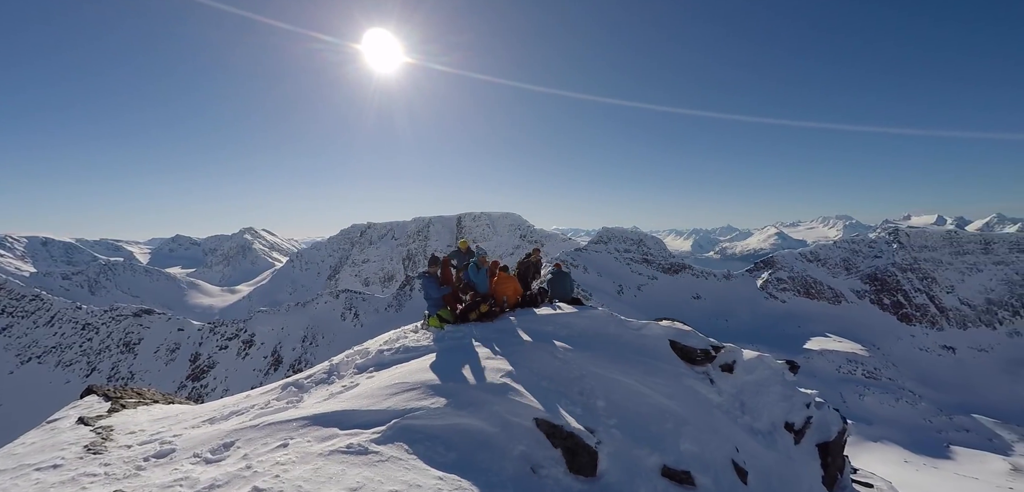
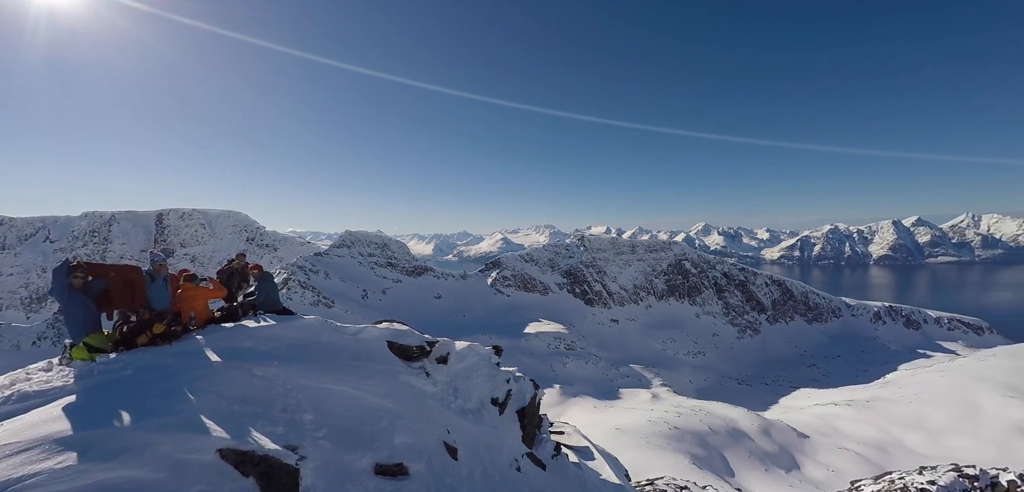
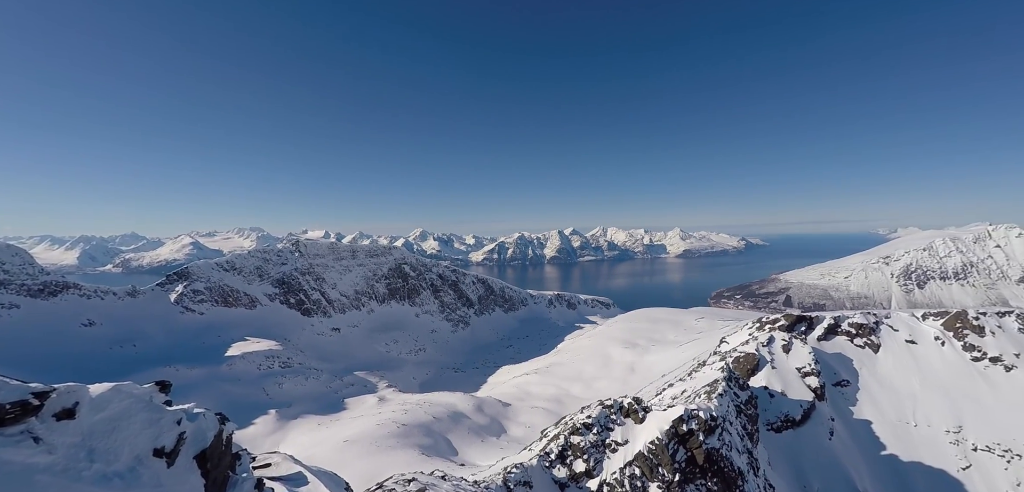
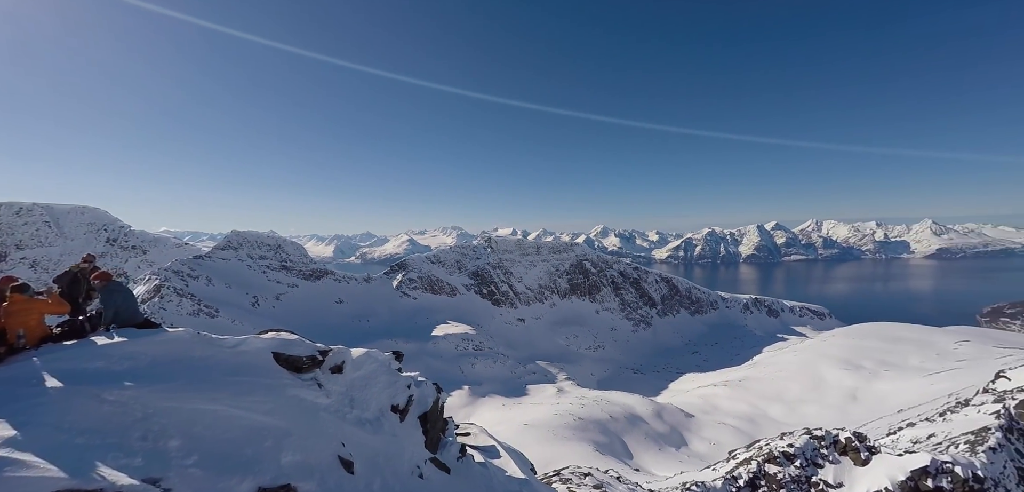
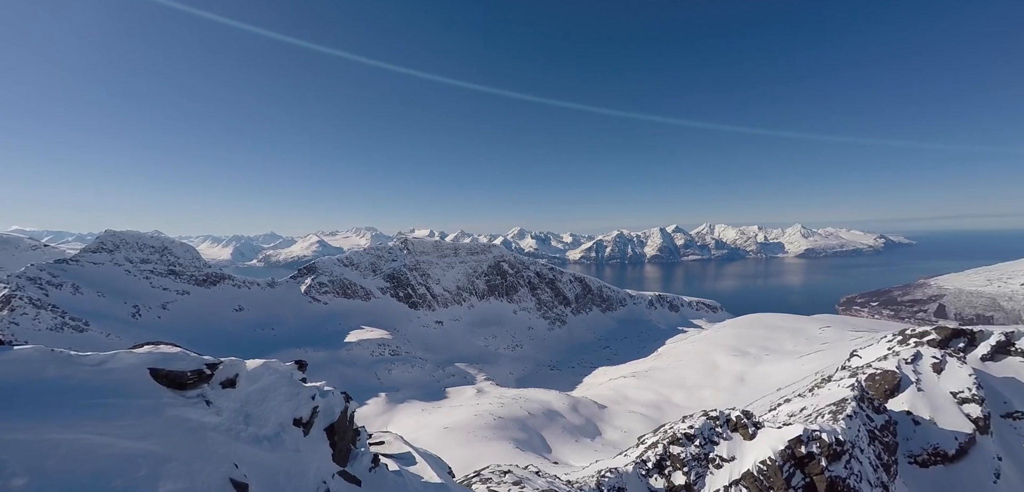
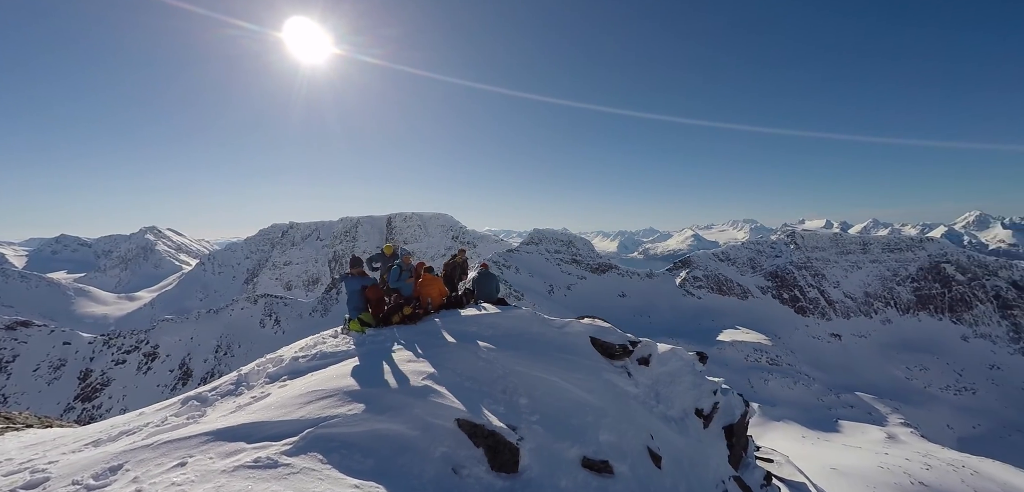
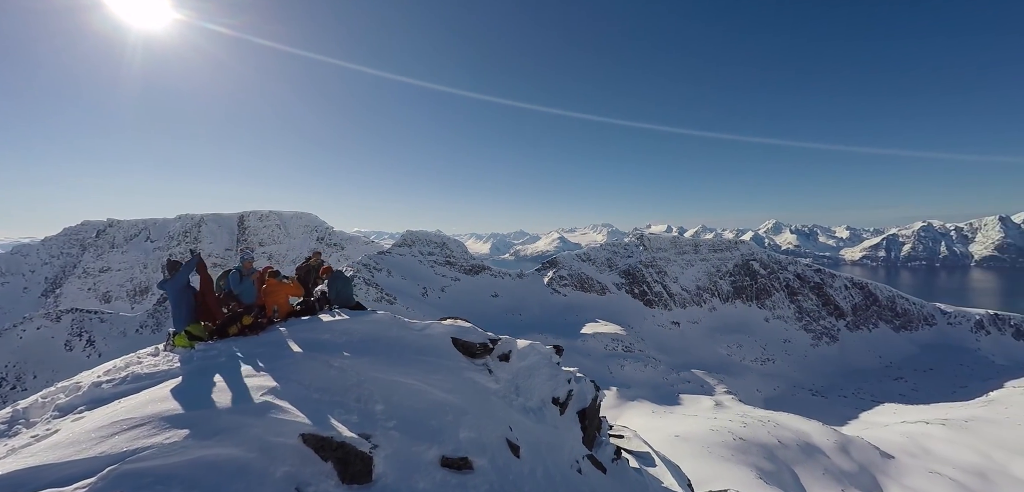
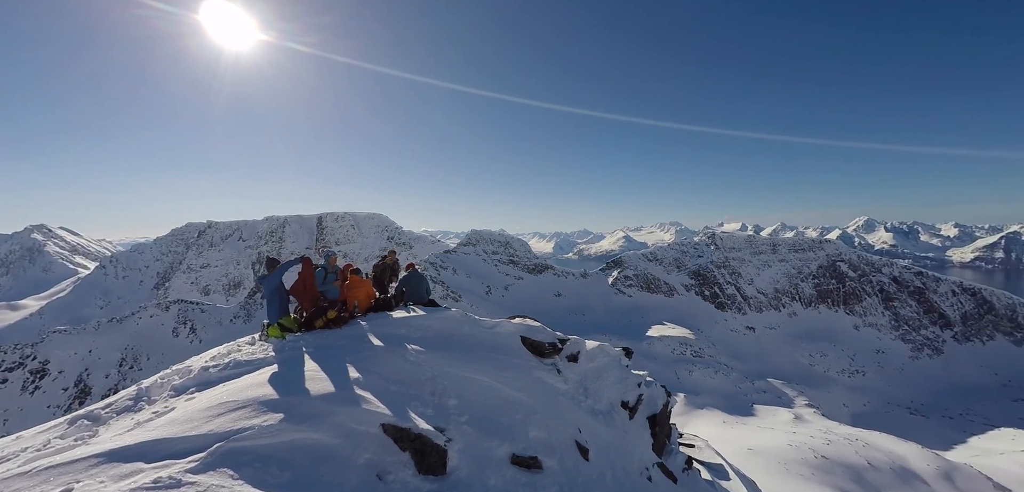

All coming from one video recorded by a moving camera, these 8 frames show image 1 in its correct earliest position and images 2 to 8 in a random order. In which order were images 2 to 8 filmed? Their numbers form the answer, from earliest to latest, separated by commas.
6, 8, 7, 2, 4, 5, 3
